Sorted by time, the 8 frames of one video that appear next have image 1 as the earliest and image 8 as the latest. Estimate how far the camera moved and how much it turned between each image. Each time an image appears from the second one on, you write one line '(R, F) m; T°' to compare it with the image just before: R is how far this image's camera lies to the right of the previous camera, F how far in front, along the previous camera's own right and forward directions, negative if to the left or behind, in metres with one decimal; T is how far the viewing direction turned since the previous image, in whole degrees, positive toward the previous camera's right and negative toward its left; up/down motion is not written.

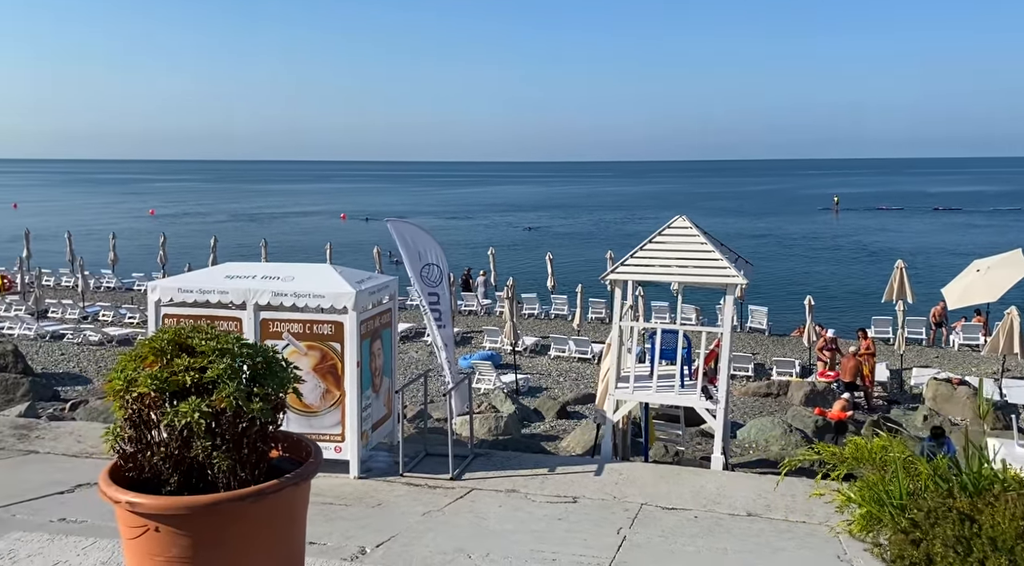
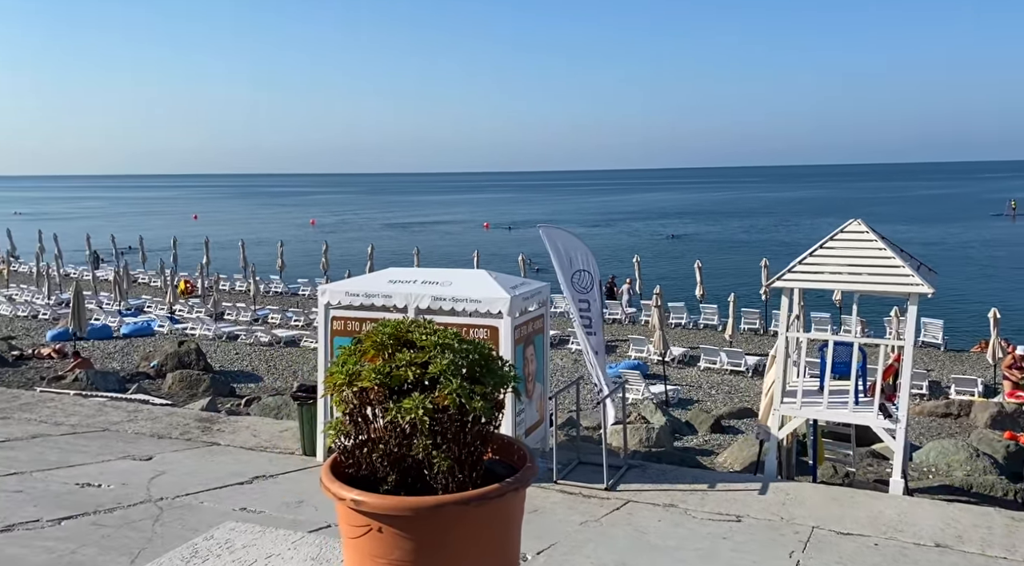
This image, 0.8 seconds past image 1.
(-0.1, +0.1) m; -7°
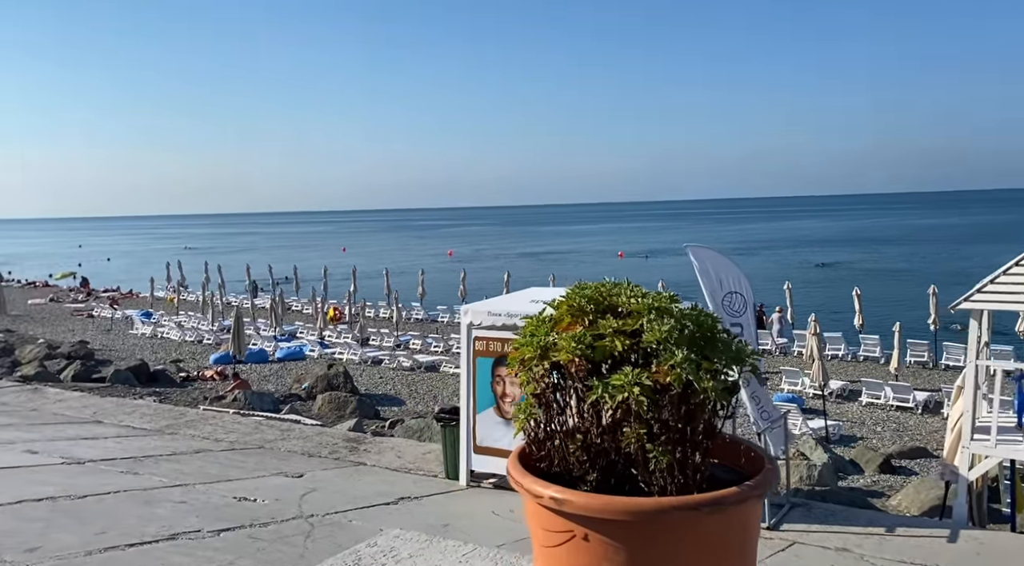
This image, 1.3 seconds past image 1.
(-0.1, +0.3) m; -7°
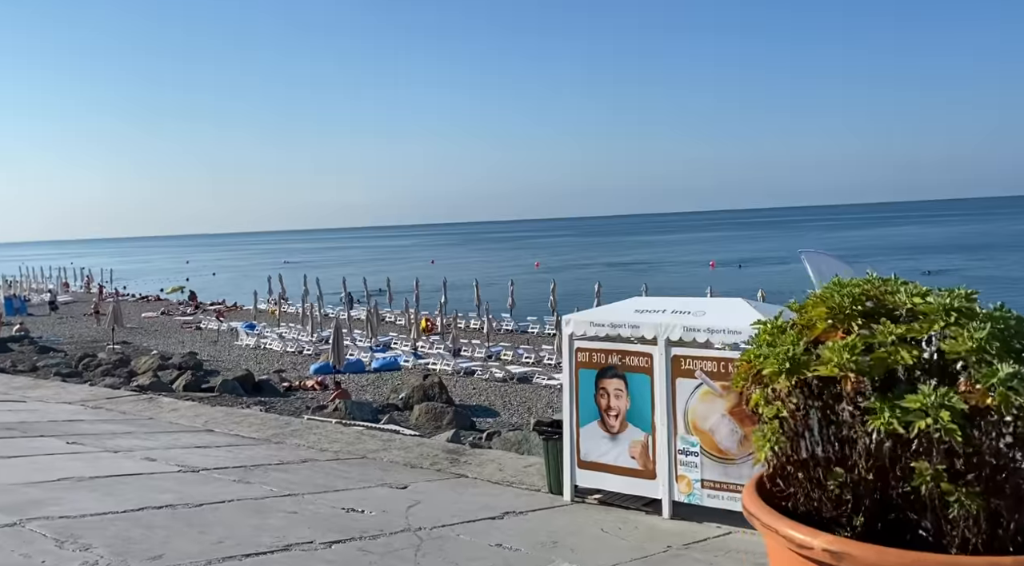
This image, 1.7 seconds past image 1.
(-0.2, +0.1) m; -5°
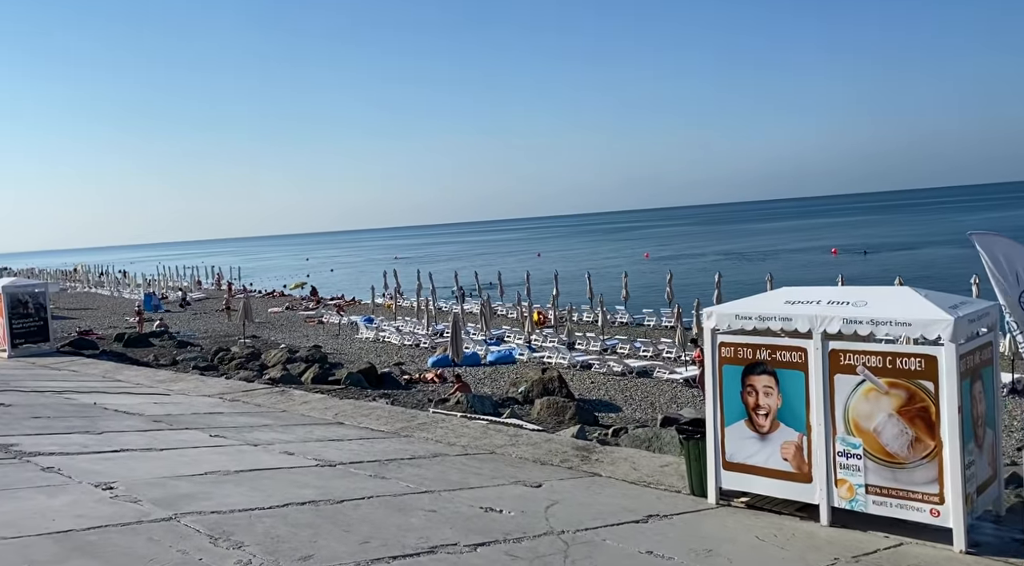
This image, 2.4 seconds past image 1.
(-0.3, +0.4) m; -6°
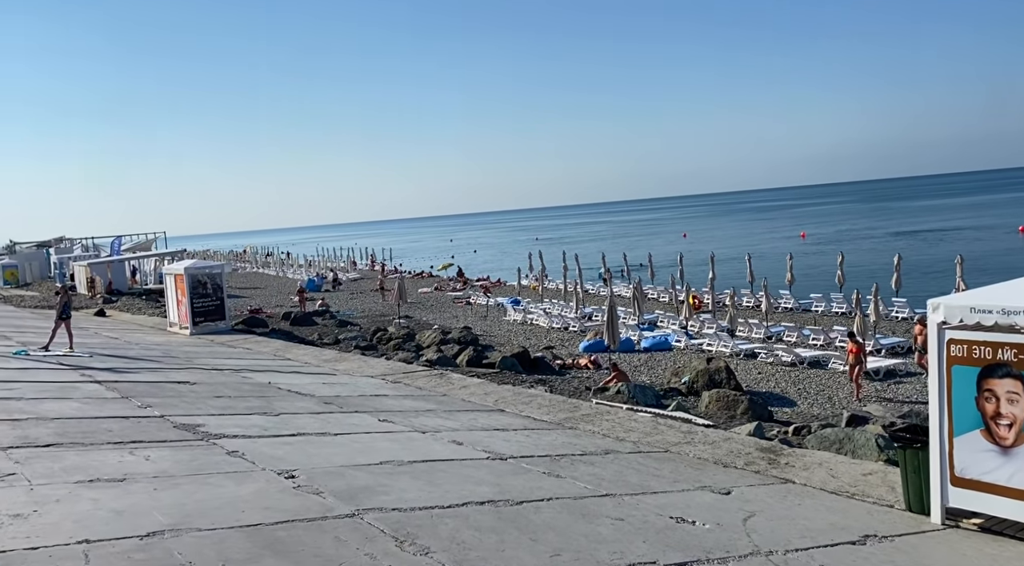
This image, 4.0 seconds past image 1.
(-0.4, +0.8) m; -8°
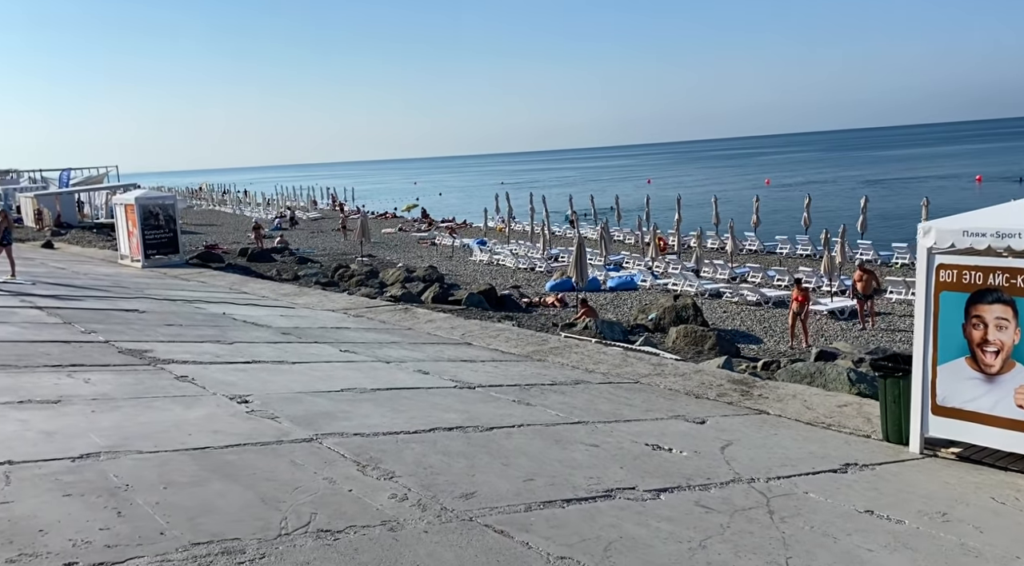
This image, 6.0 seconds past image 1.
(-0.1, +0.4) m; +2°
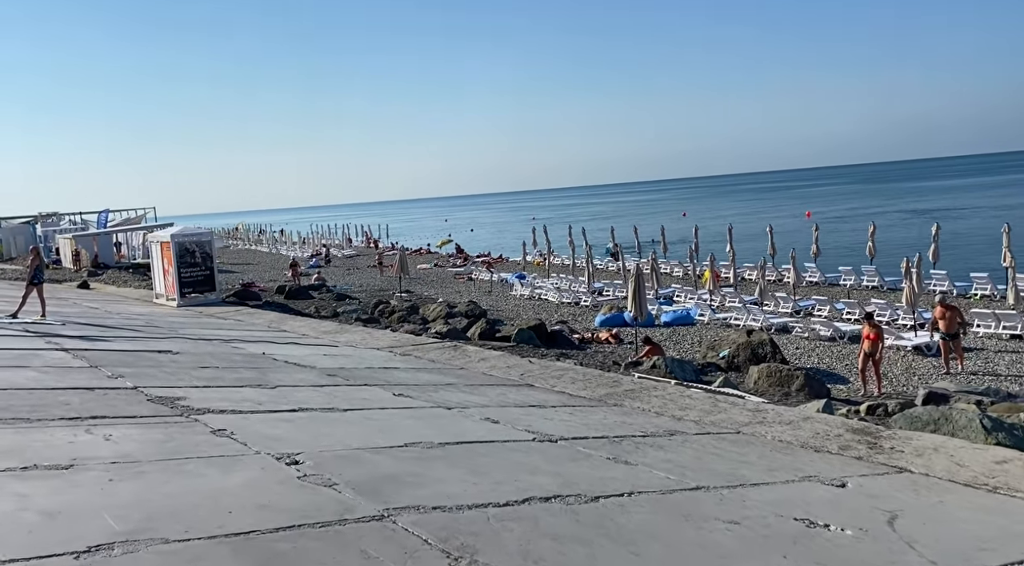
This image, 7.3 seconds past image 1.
(-0.5, +1.4) m; -2°
